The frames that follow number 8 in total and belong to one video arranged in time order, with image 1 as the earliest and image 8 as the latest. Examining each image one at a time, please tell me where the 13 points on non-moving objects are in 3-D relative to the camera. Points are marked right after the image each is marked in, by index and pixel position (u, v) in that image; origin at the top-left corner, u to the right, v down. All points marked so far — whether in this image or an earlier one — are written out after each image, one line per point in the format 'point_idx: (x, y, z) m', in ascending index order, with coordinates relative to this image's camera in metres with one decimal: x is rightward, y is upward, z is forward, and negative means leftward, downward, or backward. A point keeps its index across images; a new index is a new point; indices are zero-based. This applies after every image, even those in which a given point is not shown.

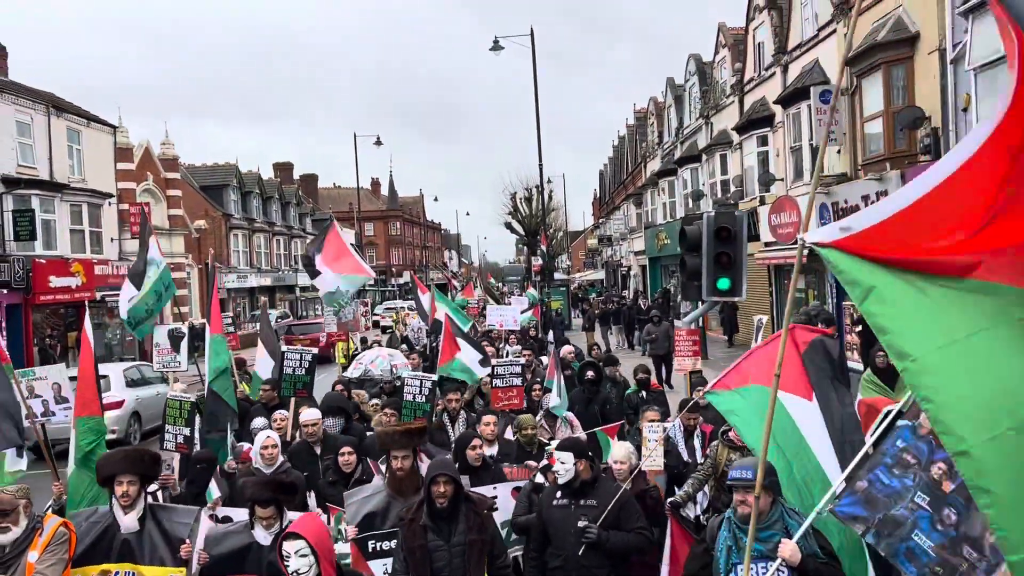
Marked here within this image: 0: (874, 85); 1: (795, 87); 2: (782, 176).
0: (+6.6, +3.7, +15.2) m
1: (+6.0, +4.3, +17.5) m
2: (+6.4, +2.6, +19.5) m
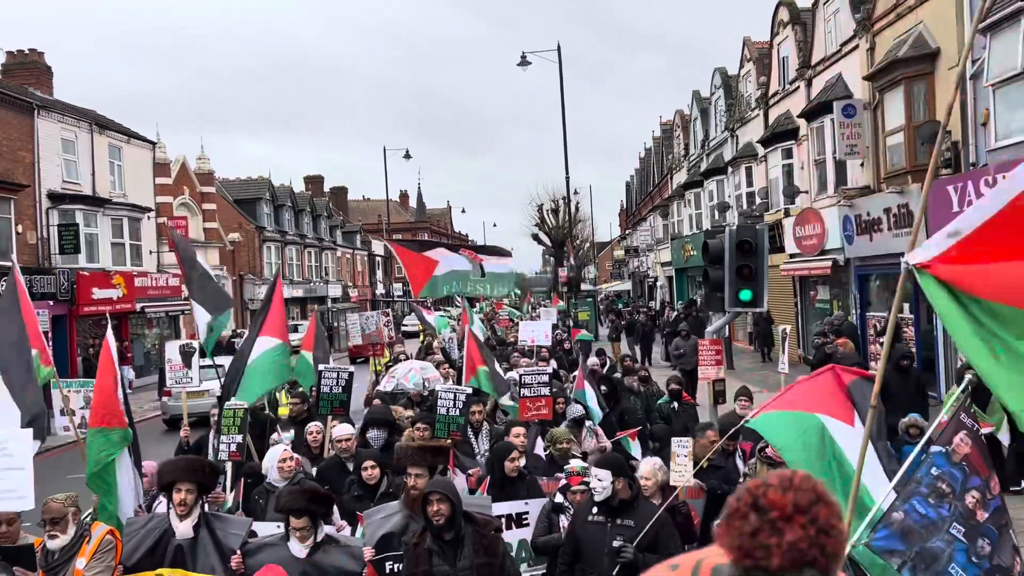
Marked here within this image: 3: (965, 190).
0: (+7.1, +3.5, +15.4) m
1: (+6.6, +4.0, +17.7) m
2: (+7.0, +2.4, +19.6) m
3: (+7.0, +1.5, +12.8) m
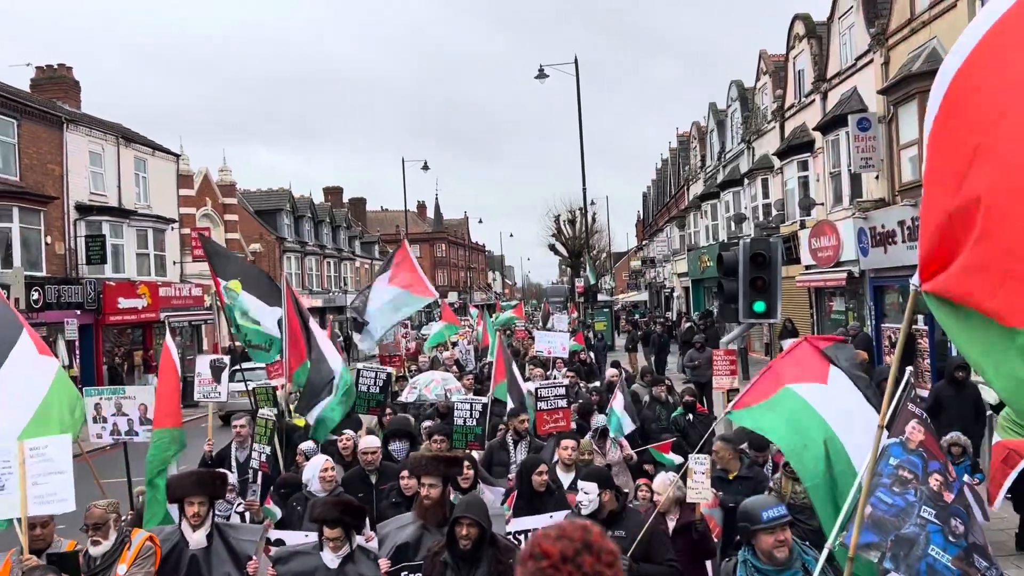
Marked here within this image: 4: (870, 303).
0: (+7.5, +3.3, +15.5) m
1: (+6.9, +3.8, +17.9) m
2: (+7.4, +2.1, +19.8) m
3: (+7.3, +1.3, +12.9) m
4: (+7.5, -0.3, +17.3) m
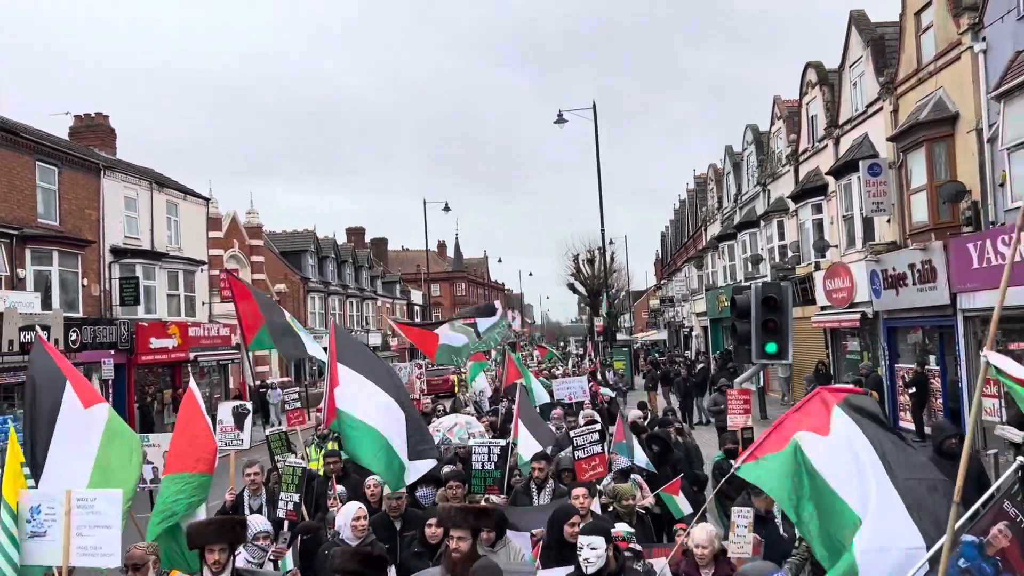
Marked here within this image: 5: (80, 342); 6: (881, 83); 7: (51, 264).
0: (+7.8, +2.5, +15.9) m
1: (+7.4, +2.9, +18.3) m
2: (+7.9, +1.1, +20.1) m
3: (+7.6, +0.7, +13.2) m
4: (+7.9, -1.2, +17.5) m
5: (-10.1, -1.3, +19.3) m
6: (+7.8, +4.3, +17.4) m
7: (-10.8, +0.6, +19.4) m
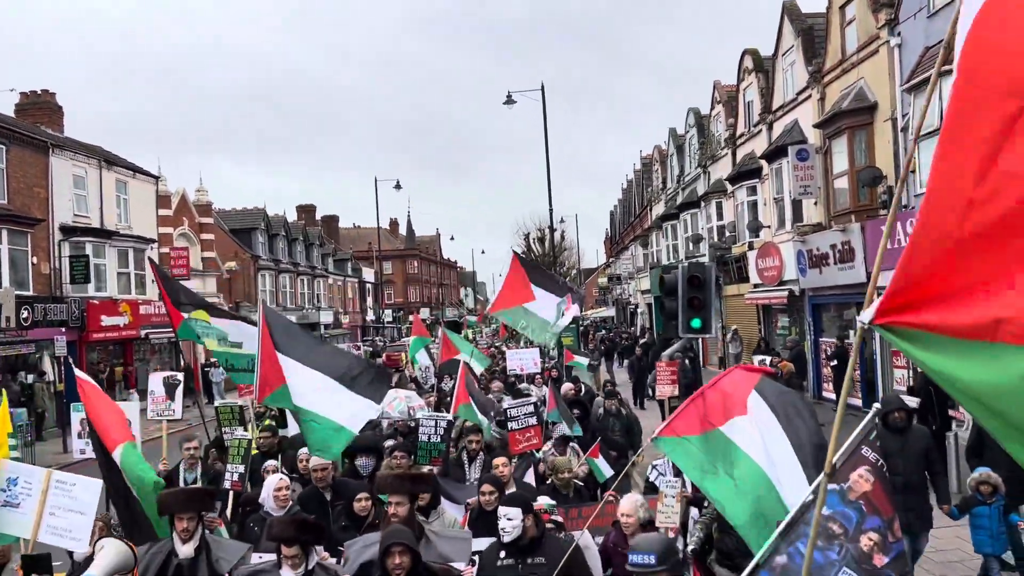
0: (+6.8, +2.9, +17.0) m
1: (+6.2, +3.4, +19.3) m
2: (+6.6, +1.7, +21.2) m
3: (+6.7, +1.0, +14.3) m
4: (+6.7, -0.7, +18.7) m
5: (-11.4, -0.7, +19.5) m
6: (+6.6, +4.8, +18.4) m
7: (-12.1, +1.1, +19.4) m
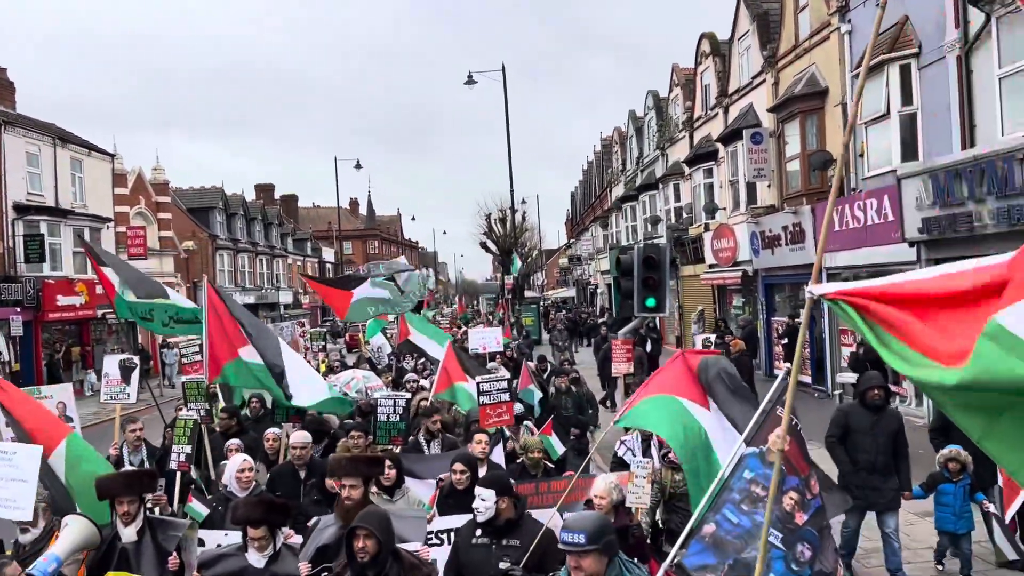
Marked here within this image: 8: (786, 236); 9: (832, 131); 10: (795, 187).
0: (+6.0, +3.4, +17.5) m
1: (+5.3, +3.8, +19.8) m
2: (+5.6, +2.2, +21.7) m
3: (+6.0, +1.4, +14.8) m
4: (+5.8, -0.2, +19.2) m
5: (-12.3, -0.3, +19.2) m
6: (+5.8, +5.2, +18.9) m
7: (-13.0, +1.5, +19.1) m
8: (+5.7, +1.1, +17.2) m
9: (+6.3, +3.1, +16.2) m
10: (+6.0, +2.1, +17.5) m
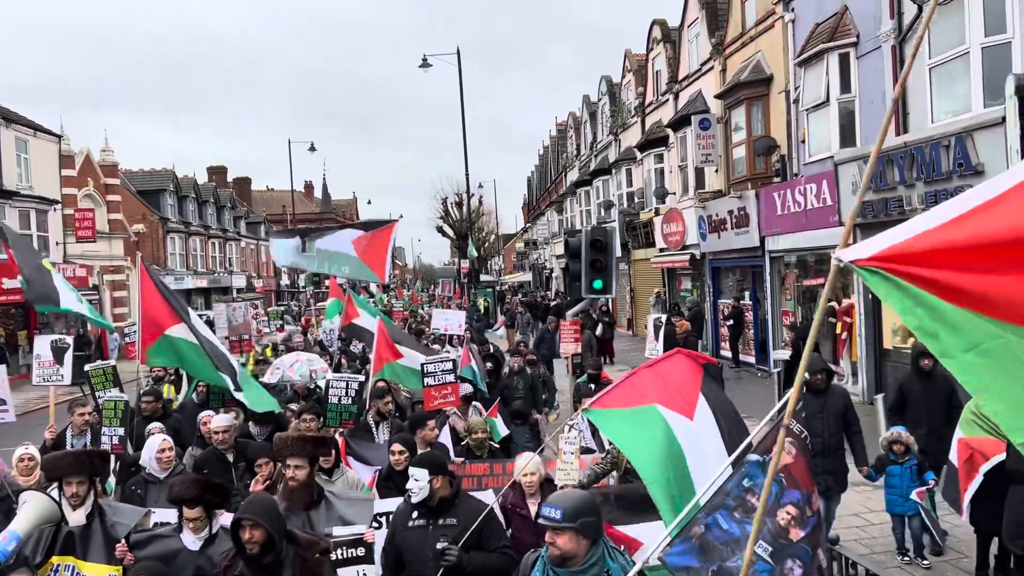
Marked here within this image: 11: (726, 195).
0: (+4.9, +3.7, +18.0) m
1: (+4.1, +4.2, +20.2) m
2: (+4.3, +2.6, +22.2) m
3: (+5.1, +1.7, +15.3) m
4: (+4.7, +0.2, +19.8) m
5: (-13.4, +0.1, +18.8) m
6: (+4.7, +5.6, +19.3) m
7: (-14.1, +1.9, +18.6) m
8: (+4.7, +1.5, +17.7) m
9: (+5.3, +3.4, +16.7) m
10: (+5.0, +2.5, +18.0) m
11: (+4.8, +2.1, +18.5) m
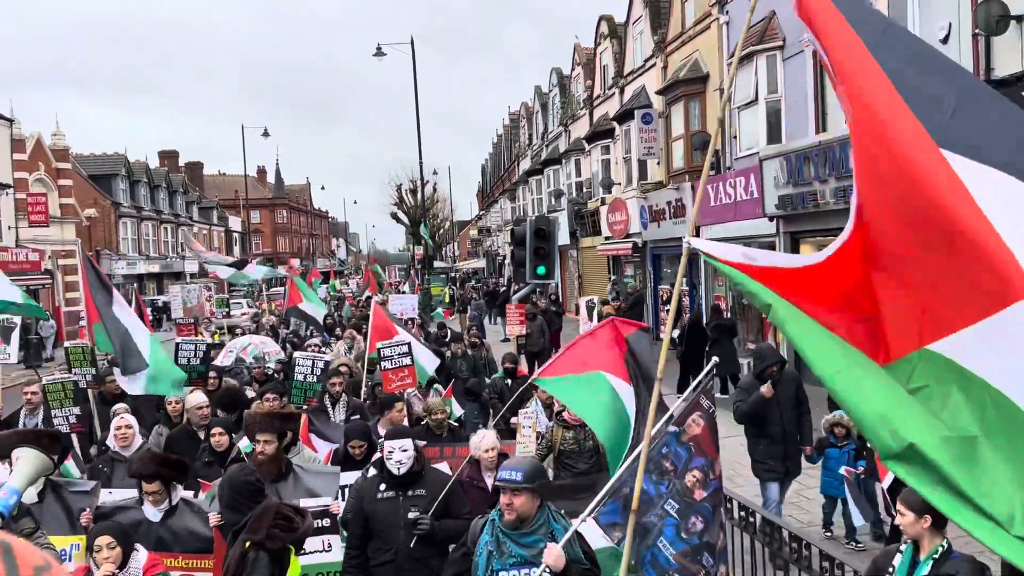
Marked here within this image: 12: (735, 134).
0: (+3.8, +4.1, +19.0) m
1: (+2.9, +4.6, +21.2) m
2: (+3.0, +3.0, +23.2) m
3: (+4.1, +2.0, +16.4) m
4: (+3.5, +0.5, +20.8) m
5: (-14.5, +0.5, +18.9) m
6: (+3.5, +6.0, +20.3) m
7: (-15.2, +2.3, +18.6) m
8: (+3.6, +1.8, +18.8) m
9: (+4.3, +3.7, +17.8) m
10: (+3.9, +2.8, +19.1) m
11: (+3.6, +2.4, +19.5) m
12: (+4.5, +3.1, +16.6) m
